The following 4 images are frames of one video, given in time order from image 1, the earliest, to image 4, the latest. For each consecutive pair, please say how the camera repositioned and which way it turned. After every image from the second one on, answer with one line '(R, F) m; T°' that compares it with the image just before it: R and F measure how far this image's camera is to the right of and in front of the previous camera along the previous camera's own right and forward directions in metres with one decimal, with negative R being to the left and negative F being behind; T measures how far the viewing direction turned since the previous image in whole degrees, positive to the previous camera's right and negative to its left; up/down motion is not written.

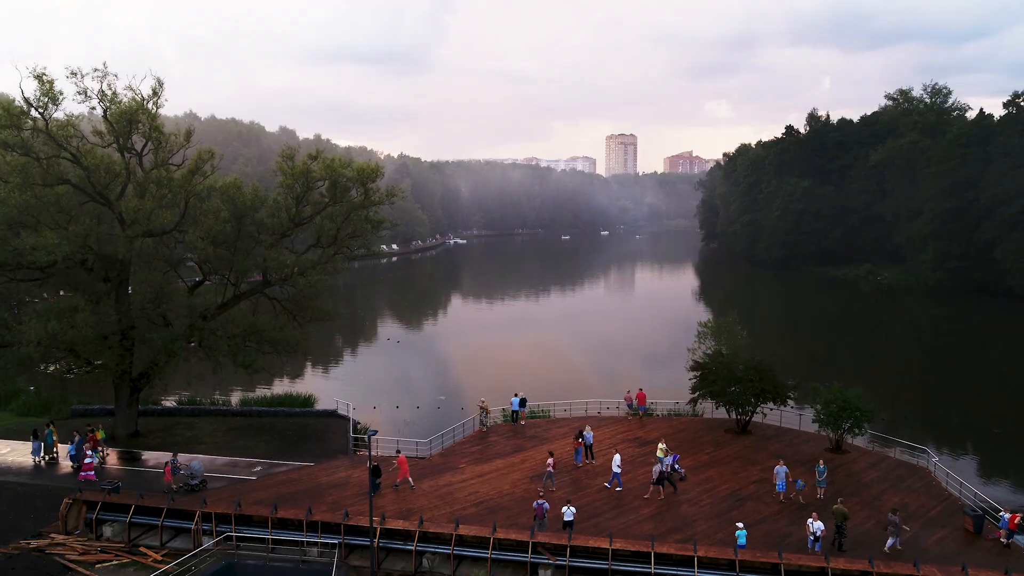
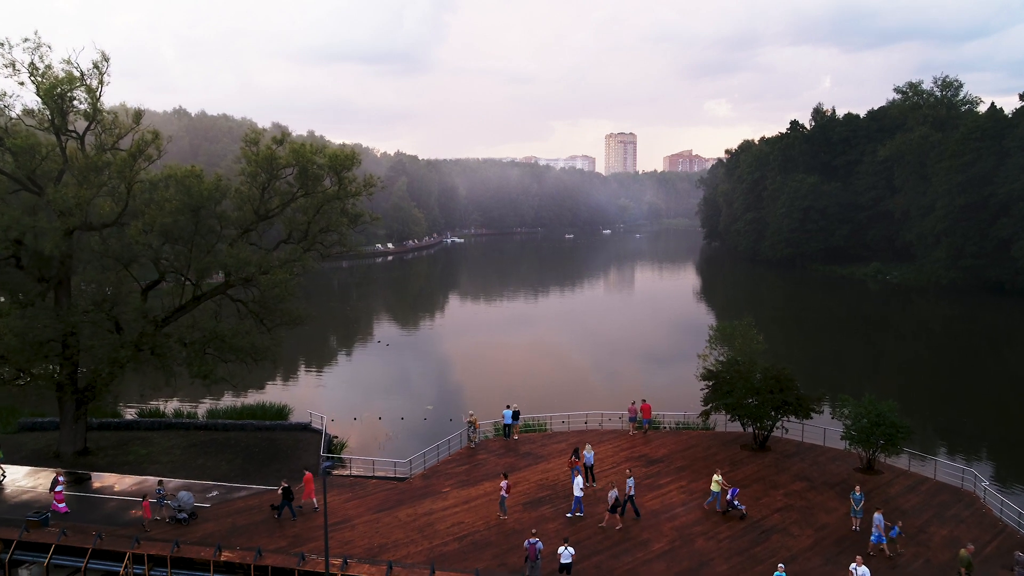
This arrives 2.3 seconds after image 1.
(+0.3, +2.4) m; 0°
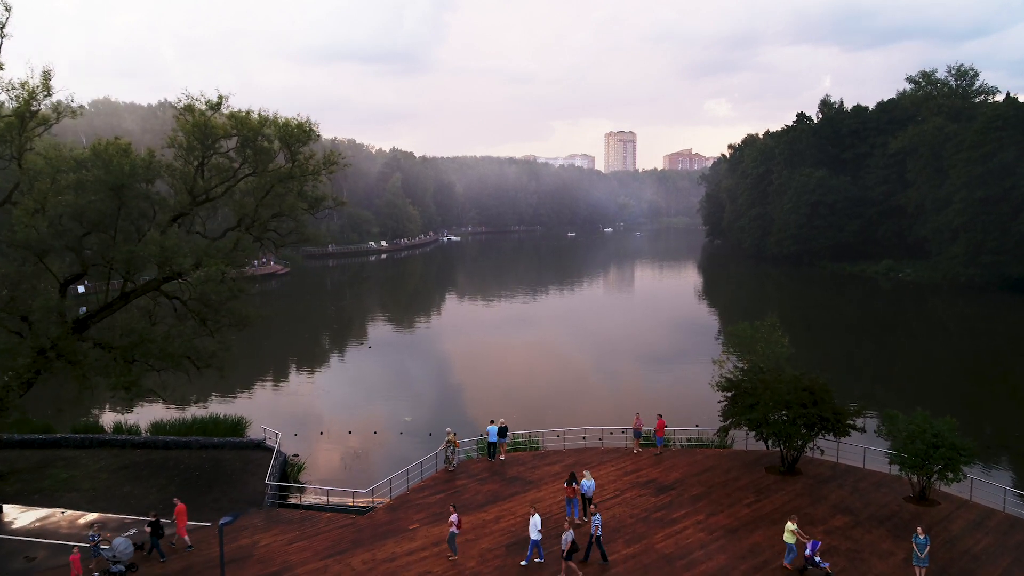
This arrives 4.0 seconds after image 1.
(+0.4, +3.1) m; 0°
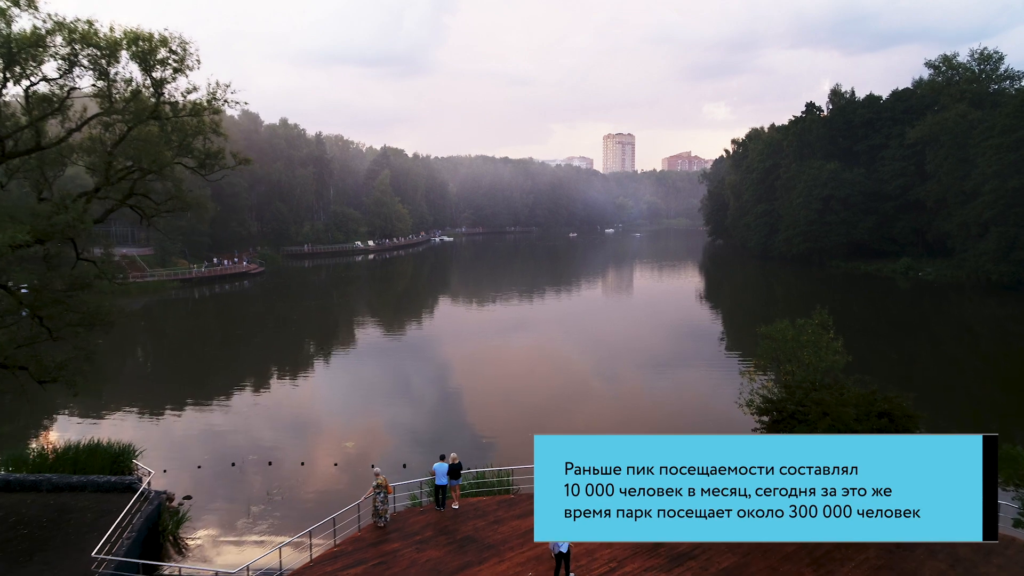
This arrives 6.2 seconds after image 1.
(+0.9, +5.0) m; 0°
